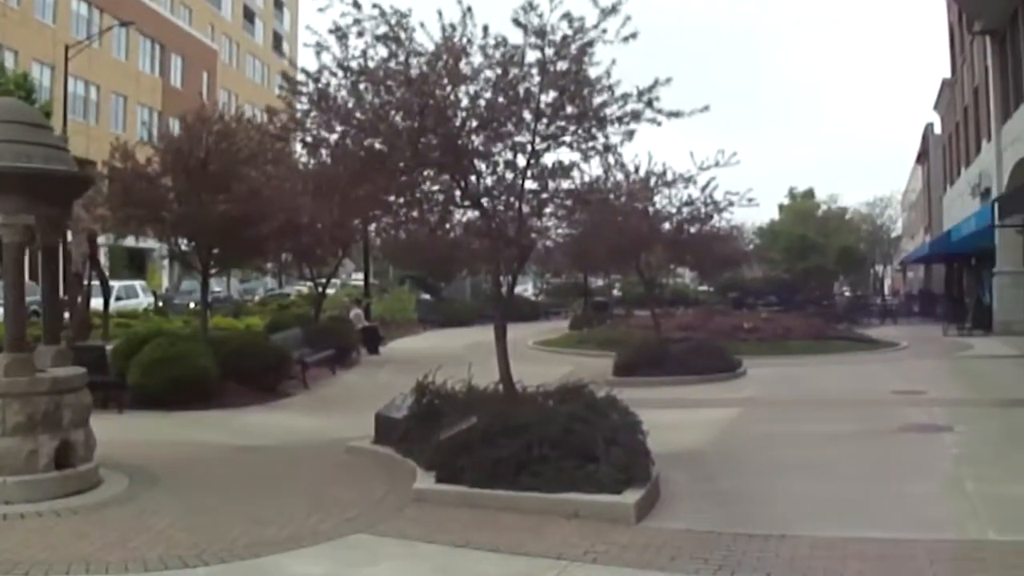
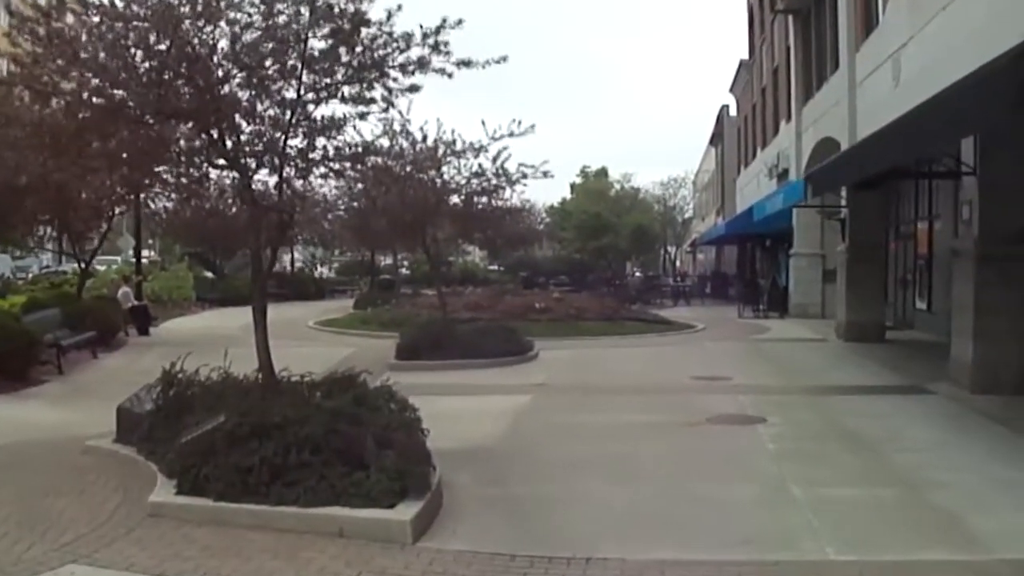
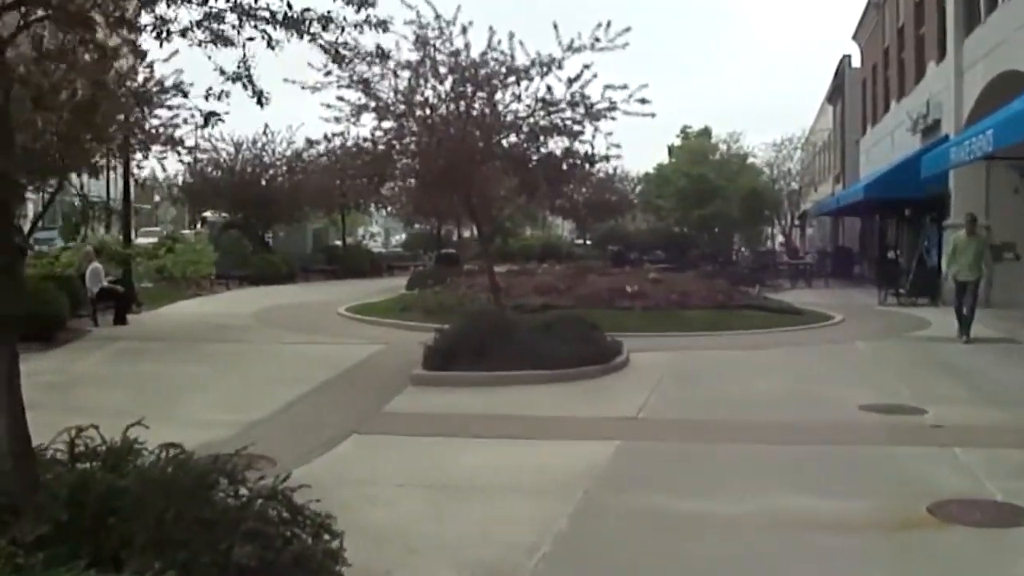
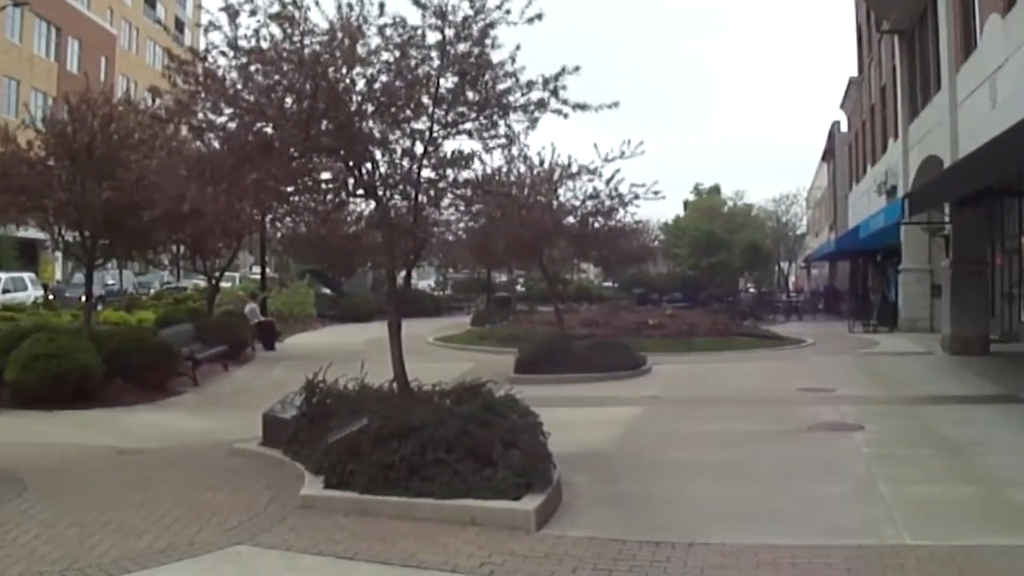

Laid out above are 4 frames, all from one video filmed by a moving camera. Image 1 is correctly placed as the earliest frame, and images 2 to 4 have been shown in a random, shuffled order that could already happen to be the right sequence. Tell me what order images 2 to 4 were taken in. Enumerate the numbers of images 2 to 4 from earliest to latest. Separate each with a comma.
4, 2, 3
